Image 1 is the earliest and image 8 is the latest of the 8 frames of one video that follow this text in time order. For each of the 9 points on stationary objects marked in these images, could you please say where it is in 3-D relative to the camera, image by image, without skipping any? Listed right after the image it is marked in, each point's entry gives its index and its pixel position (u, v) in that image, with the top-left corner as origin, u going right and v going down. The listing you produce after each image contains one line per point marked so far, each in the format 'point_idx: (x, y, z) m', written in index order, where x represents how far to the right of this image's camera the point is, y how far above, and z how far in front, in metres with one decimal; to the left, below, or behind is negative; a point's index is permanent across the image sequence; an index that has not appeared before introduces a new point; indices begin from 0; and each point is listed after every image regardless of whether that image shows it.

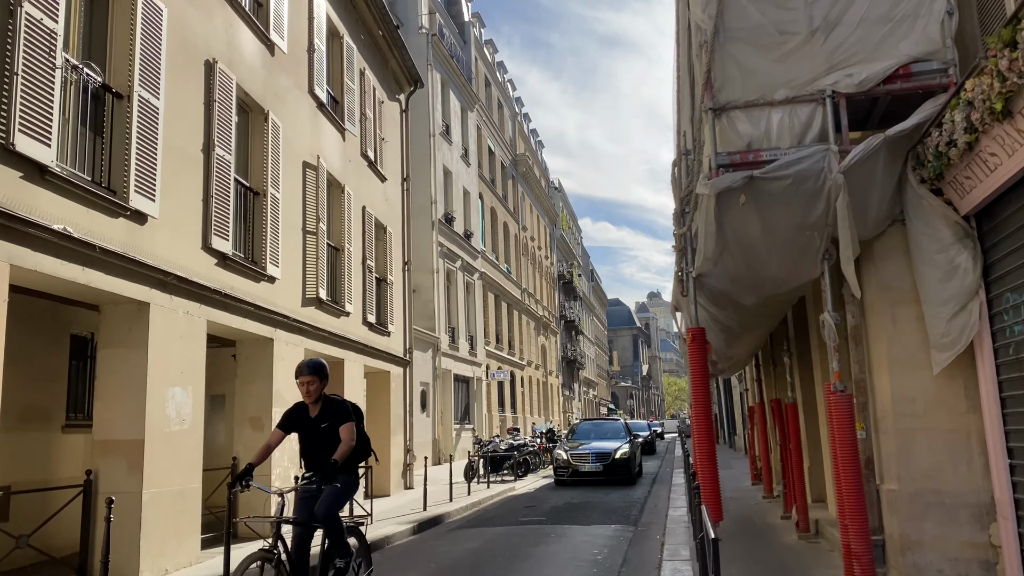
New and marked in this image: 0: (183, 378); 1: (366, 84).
0: (-3.2, -0.9, +8.3) m
1: (-2.7, +3.8, +15.7) m
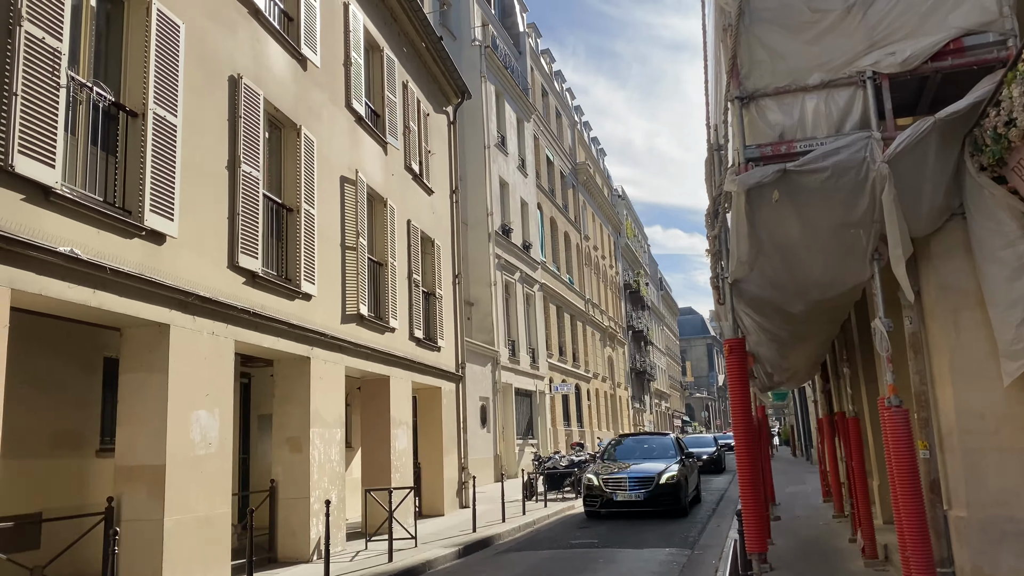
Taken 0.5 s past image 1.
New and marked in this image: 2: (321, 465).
0: (-2.9, -1.1, +8.2) m
1: (-1.9, +3.5, +15.5) m
2: (-2.4, -2.2, +10.6) m
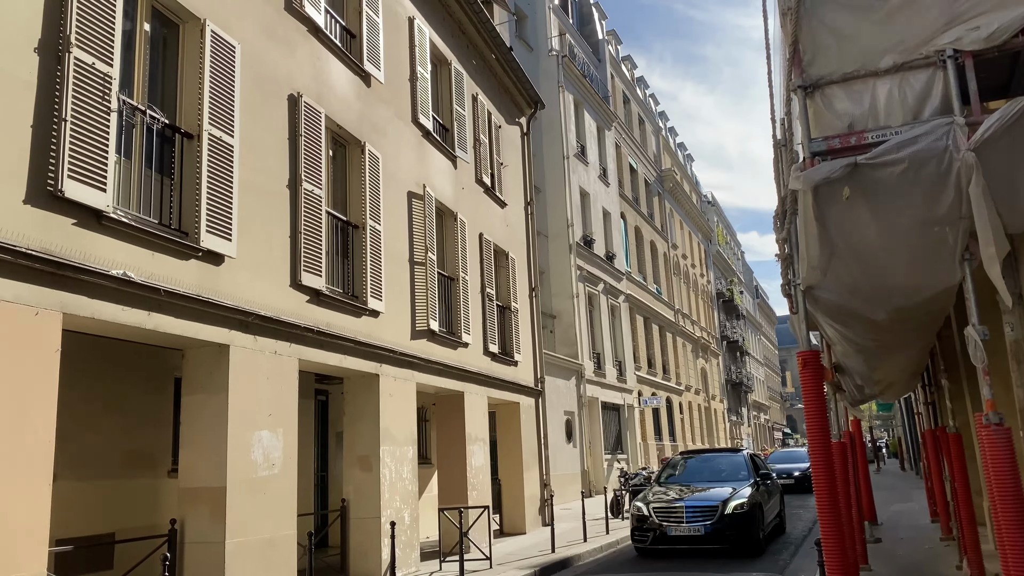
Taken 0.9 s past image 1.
0: (-2.3, -1.3, +8.1) m
1: (-0.6, +3.3, +15.3) m
2: (-1.5, -2.4, +10.5) m
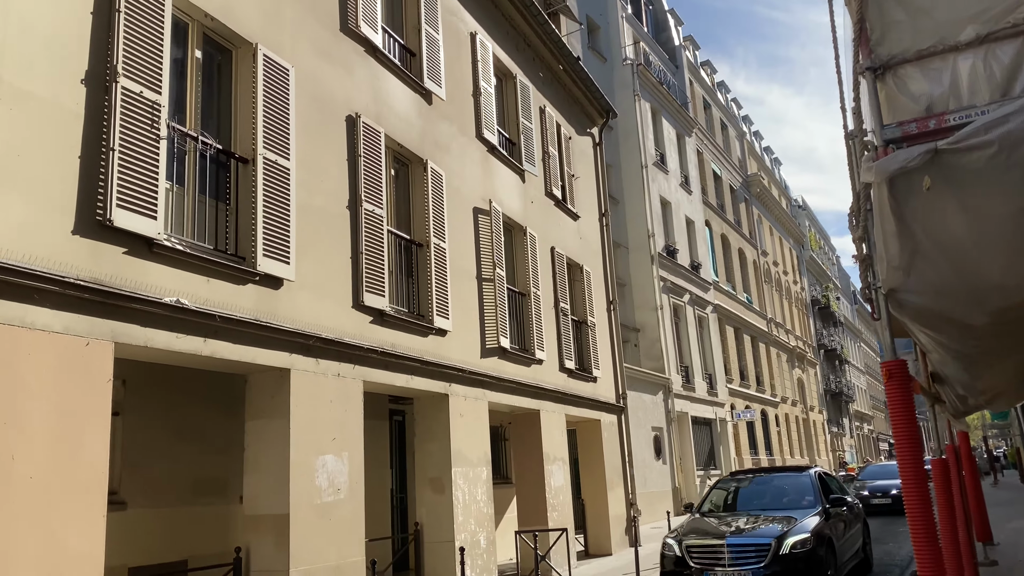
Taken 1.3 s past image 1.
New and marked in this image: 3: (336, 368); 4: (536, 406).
0: (-1.7, -1.5, +8.0) m
1: (+0.6, +3.0, +15.1) m
2: (-0.6, -2.6, +10.2) m
3: (-1.7, -0.8, +8.1) m
4: (+0.4, -1.8, +12.8) m
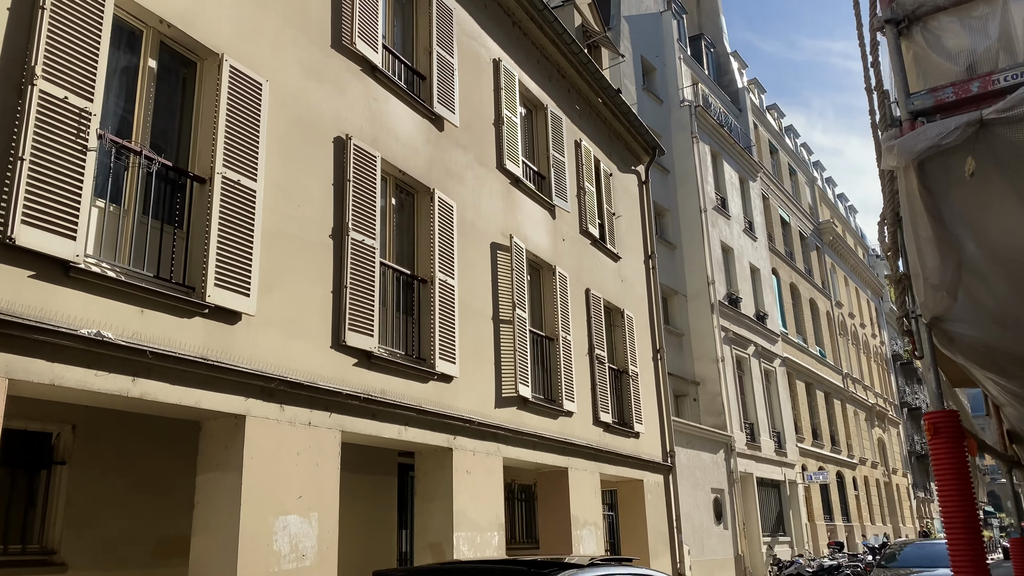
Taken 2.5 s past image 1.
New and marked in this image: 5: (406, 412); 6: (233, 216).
0: (-1.7, -1.8, +7.0) m
1: (+1.2, +2.2, +14.2) m
2: (-0.4, -3.1, +9.1) m
3: (-1.8, -1.1, +7.2) m
4: (+0.7, -2.4, +11.7) m
5: (-1.1, -1.2, +8.5) m
6: (-2.2, +0.6, +6.7) m
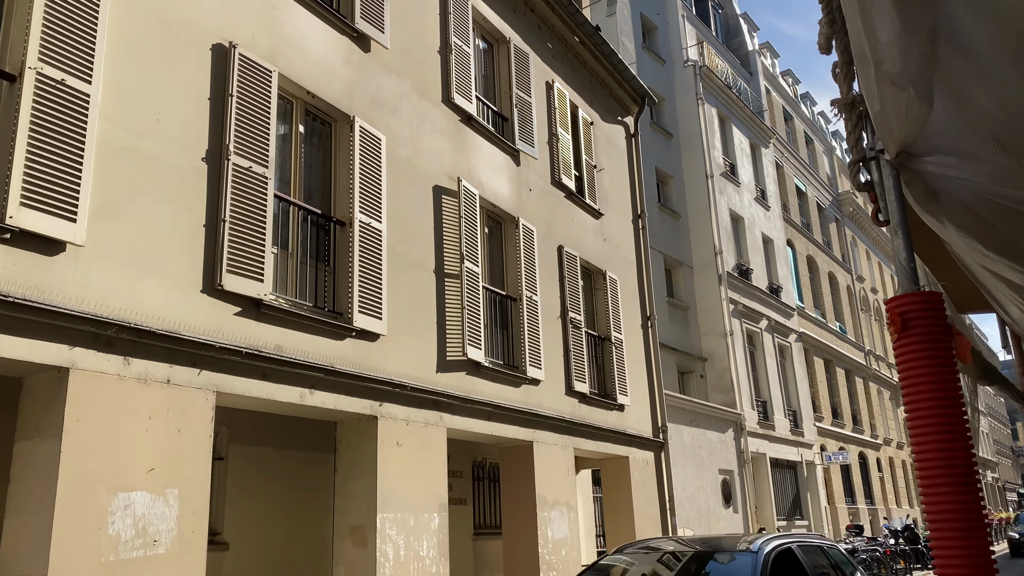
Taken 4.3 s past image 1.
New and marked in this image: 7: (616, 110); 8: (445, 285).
0: (-2.4, -1.3, +5.7) m
1: (+0.7, +2.9, +12.7) m
2: (-1.0, -2.5, +7.8) m
3: (-2.4, -0.6, +5.9) m
4: (+0.2, -1.8, +10.3) m
5: (-1.7, -0.7, +7.1) m
6: (-2.9, +1.0, +5.4) m
7: (+1.9, +3.2, +15.3) m
8: (-0.7, 0.0, +9.2) m
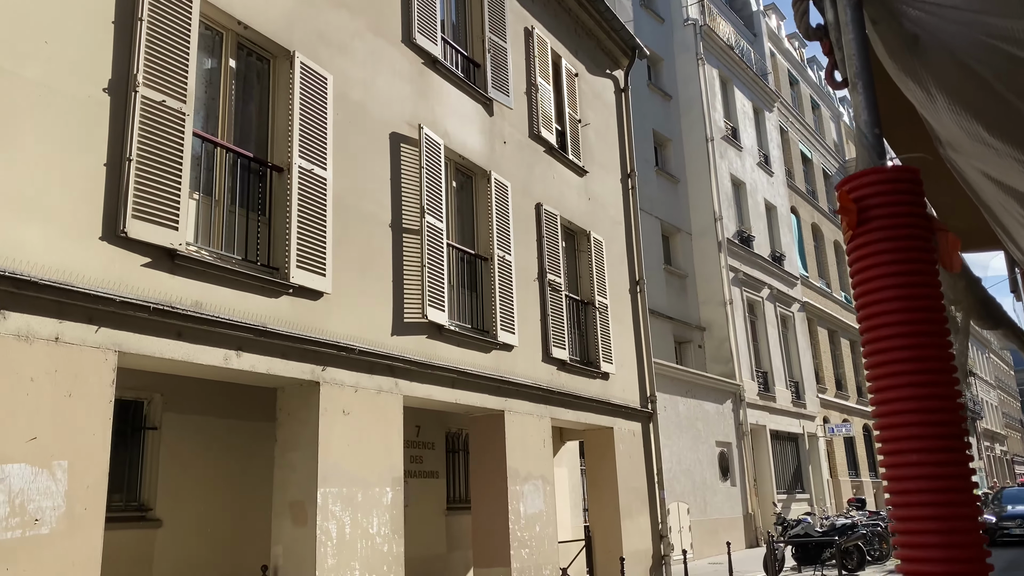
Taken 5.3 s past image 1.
0: (-2.8, -1.0, +5.0) m
1: (+0.3, +3.4, +11.9) m
2: (-1.4, -2.1, +7.1) m
3: (-2.8, -0.3, +5.2) m
4: (-0.2, -1.3, +9.6) m
5: (-2.1, -0.3, +6.4) m
6: (-3.3, +1.4, +4.6) m
7: (+1.6, +3.8, +14.4) m
8: (-1.1, +0.5, +8.5) m
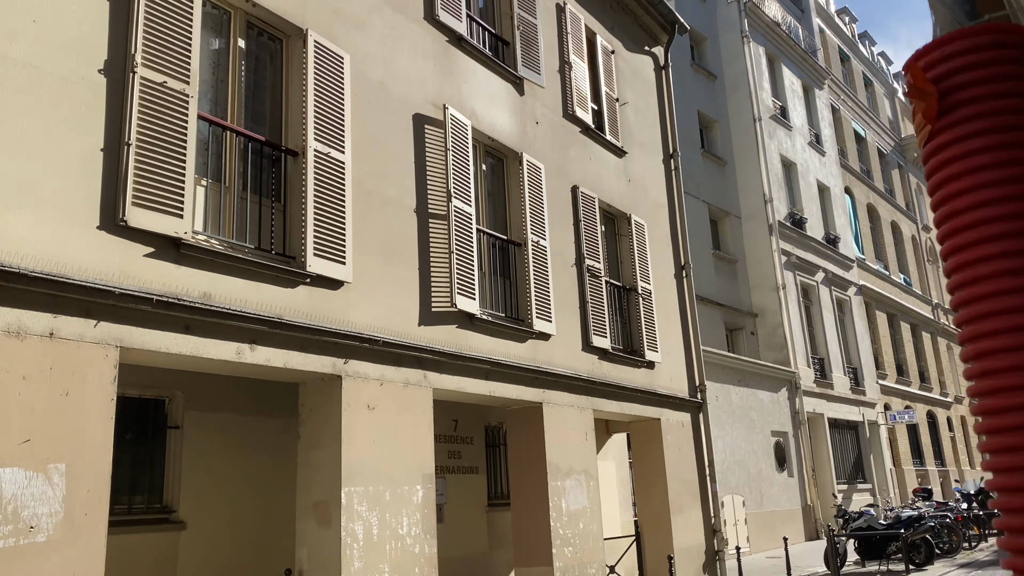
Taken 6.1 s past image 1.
0: (-2.7, -0.9, +4.7) m
1: (+0.7, +3.6, +11.4) m
2: (-1.1, -2.0, +6.7) m
3: (-2.7, -0.2, +4.9) m
4: (+0.3, -1.2, +9.1) m
5: (-1.9, -0.3, +6.1) m
6: (-3.3, +1.4, +4.3) m
7: (+2.1, +4.1, +13.8) m
8: (-0.8, +0.6, +8.1) m
